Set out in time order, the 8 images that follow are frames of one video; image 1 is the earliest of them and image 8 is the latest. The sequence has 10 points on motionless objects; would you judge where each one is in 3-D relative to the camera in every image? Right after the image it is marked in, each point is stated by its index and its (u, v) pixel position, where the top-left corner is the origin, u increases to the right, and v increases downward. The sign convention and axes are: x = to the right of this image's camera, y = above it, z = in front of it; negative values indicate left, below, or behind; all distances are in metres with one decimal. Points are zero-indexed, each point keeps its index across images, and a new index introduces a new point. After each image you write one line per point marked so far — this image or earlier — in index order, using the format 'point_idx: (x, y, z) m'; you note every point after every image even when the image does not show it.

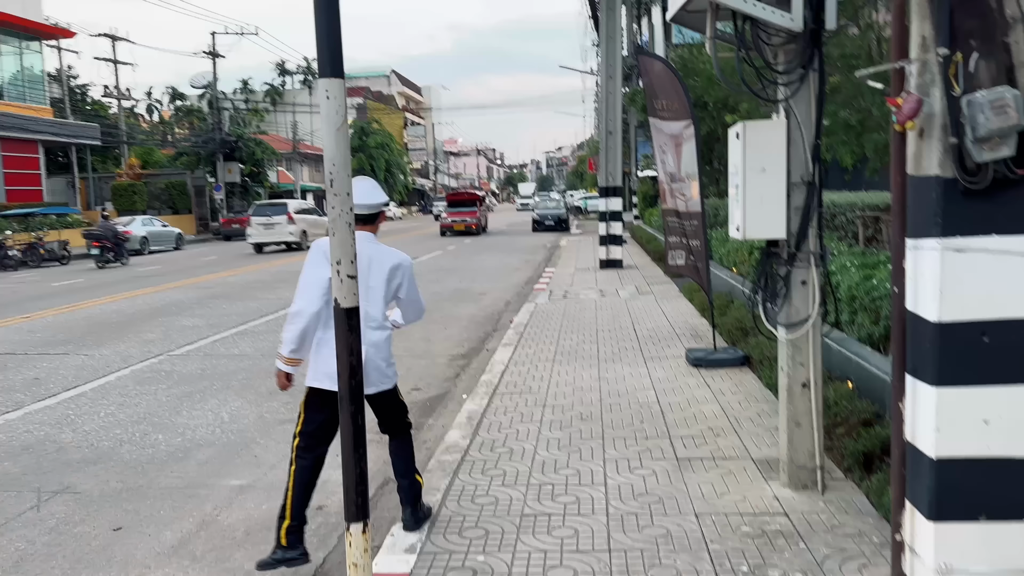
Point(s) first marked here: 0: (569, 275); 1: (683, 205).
0: (+1.1, +0.3, +15.2) m
1: (+1.5, +0.7, +7.1) m
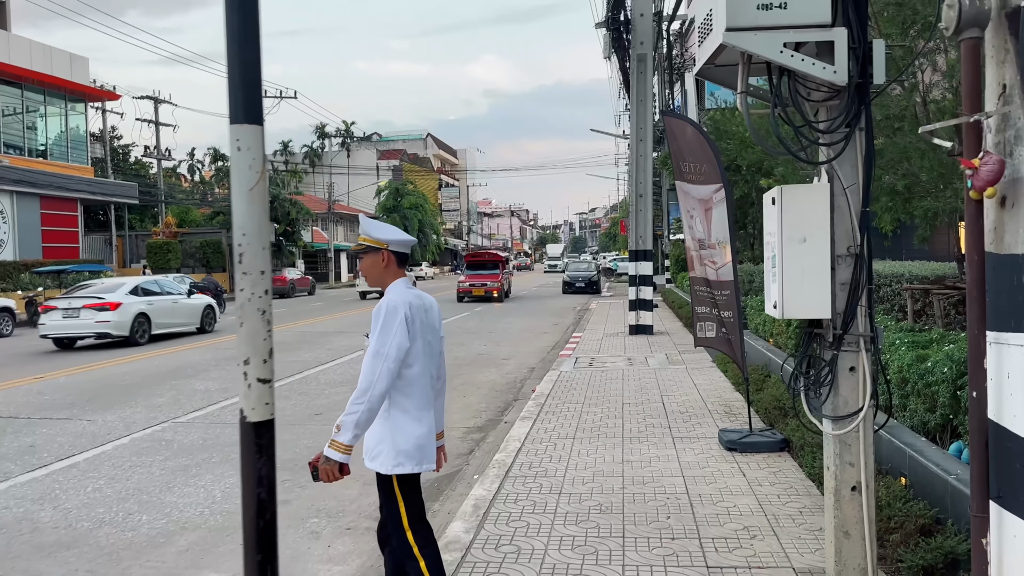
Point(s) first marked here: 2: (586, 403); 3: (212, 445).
0: (+1.6, -1.0, +14.7) m
1: (+1.7, +0.1, +6.6) m
2: (+0.8, -1.2, +8.5) m
3: (-2.8, -1.5, +7.5) m
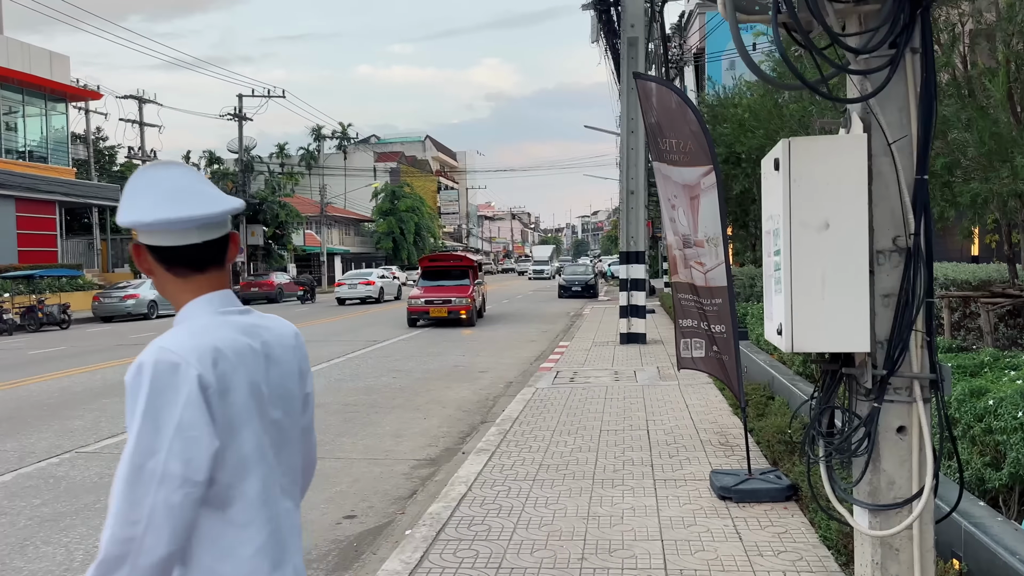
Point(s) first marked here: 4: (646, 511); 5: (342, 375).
0: (+1.2, -1.0, +13.4) m
1: (+1.3, +0.1, +5.4) m
2: (+0.4, -1.3, +7.2) m
3: (-3.2, -1.5, +6.2) m
4: (+0.8, -1.3, +4.8) m
5: (-2.5, -1.3, +11.7) m
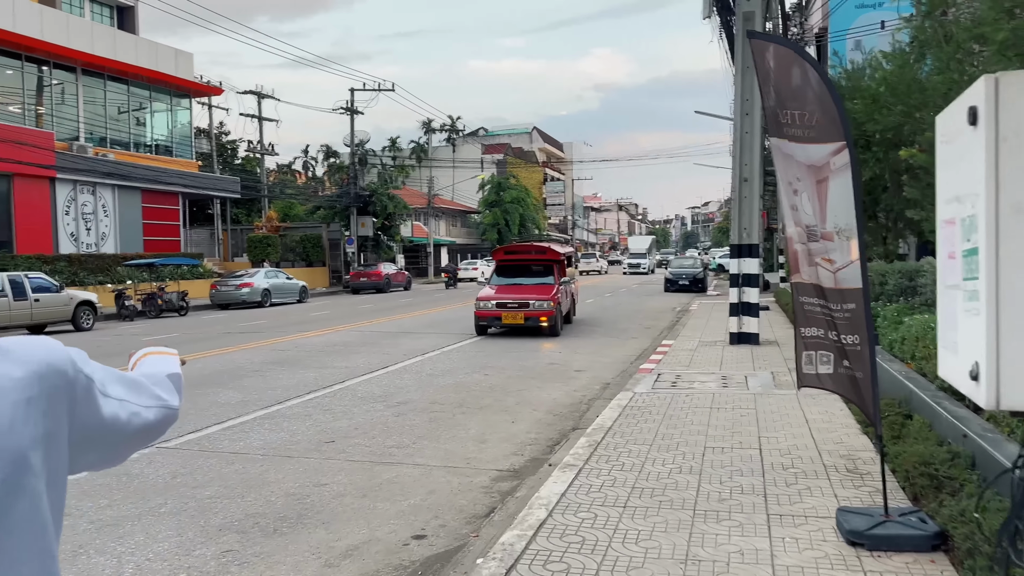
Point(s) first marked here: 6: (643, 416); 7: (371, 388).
0: (+2.8, -1.0, +12.5) m
1: (+1.8, +0.1, +4.5) m
2: (+1.2, -1.3, +6.5) m
3: (-2.5, -1.5, +6.0) m
4: (+1.2, -1.4, +4.1) m
5: (-1.1, -1.2, +11.3) m
6: (+1.3, -1.2, +7.7) m
7: (-1.8, -1.3, +10.1) m
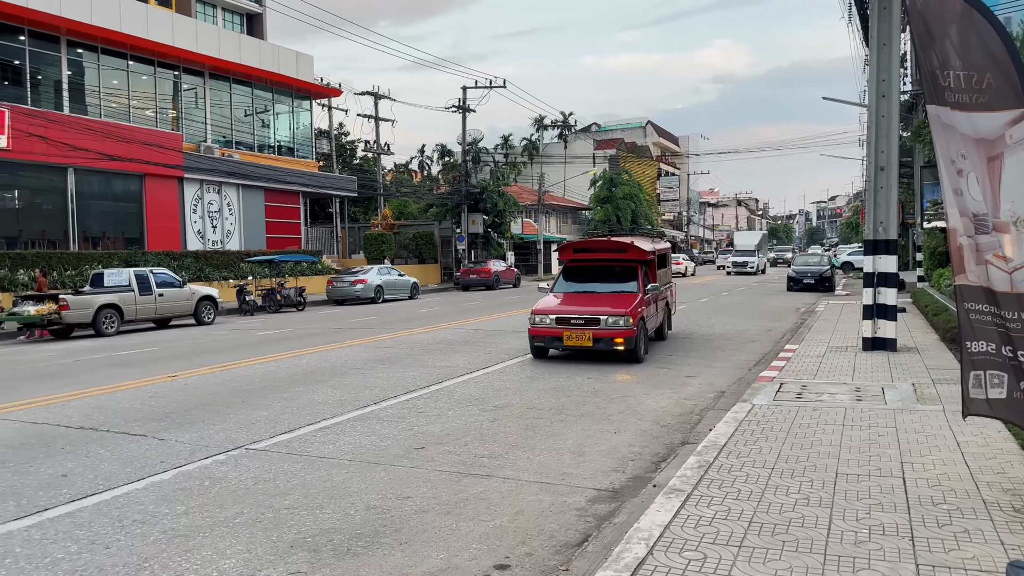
0: (+4.3, -1.0, +11.4) m
1: (+2.2, 0.0, +3.6) m
2: (+1.9, -1.3, +5.7) m
3: (-1.8, -1.5, +5.7) m
4: (+1.6, -1.4, +3.3) m
5: (+0.3, -1.1, +10.8) m
6: (+2.2, -1.2, +6.8) m
7: (-0.5, -1.2, +9.7) m
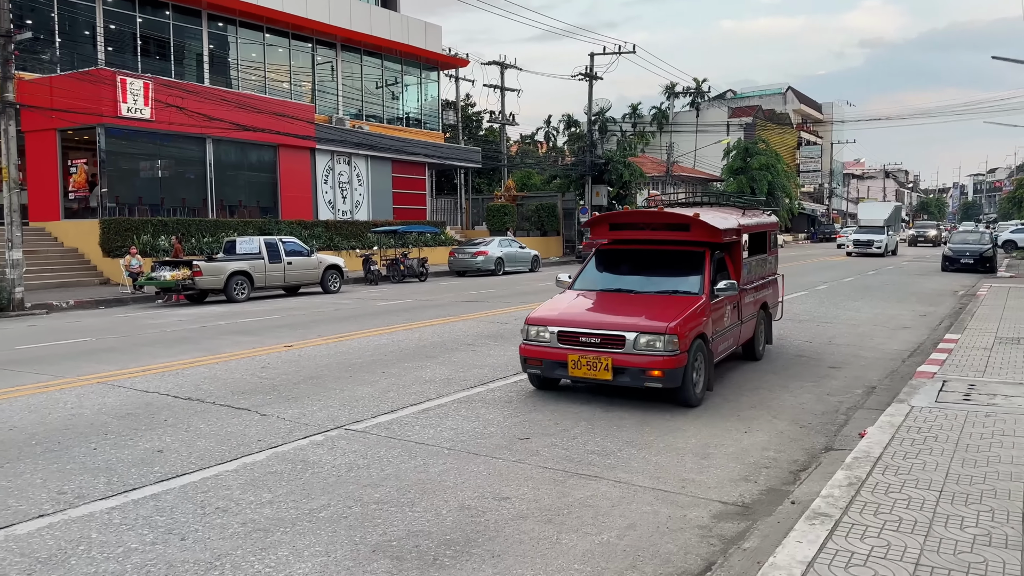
0: (+5.9, -0.8, +10.0) m
1: (+2.6, +0.1, +2.6) m
2: (+2.6, -1.2, +4.7) m
3: (-1.1, -1.3, +5.3) m
4: (+1.9, -1.4, +2.4) m
5: (+1.8, -0.9, +10.0) m
6: (+3.0, -1.1, +5.8) m
7: (+0.8, -1.0, +9.1) m
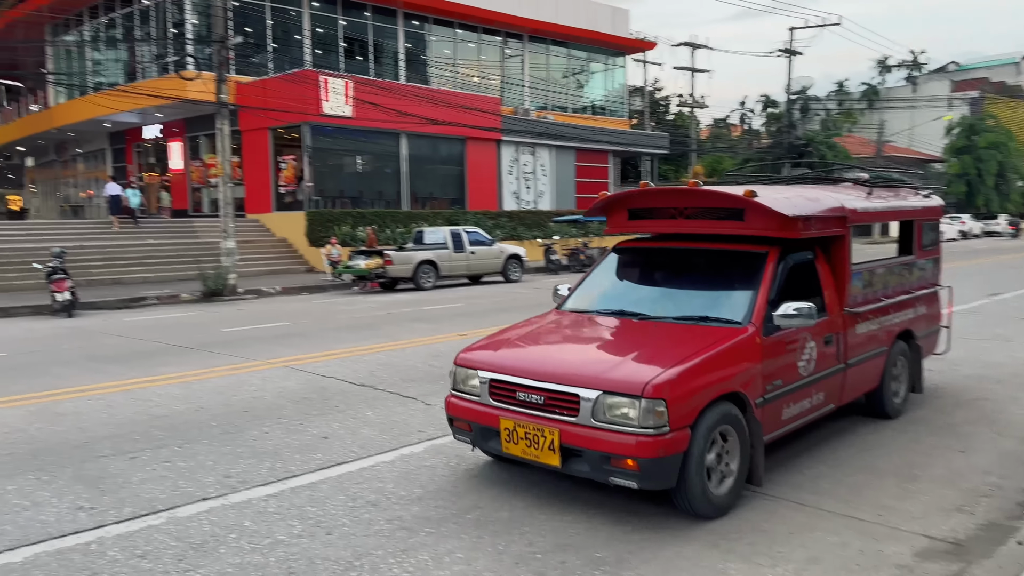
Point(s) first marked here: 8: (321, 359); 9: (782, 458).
0: (+7.8, -0.7, +8.0) m
1: (+2.9, 0.0, +1.6) m
2: (+3.3, -1.2, +3.6) m
3: (-0.1, -1.2, +5.1) m
4: (+2.2, -1.4, +1.5) m
5: (+3.8, -0.8, +8.9) m
6: (+4.0, -1.1, +4.6) m
7: (+2.7, -0.9, +8.3) m
8: (-2.1, -0.8, +8.9) m
9: (+1.9, -1.2, +5.5) m
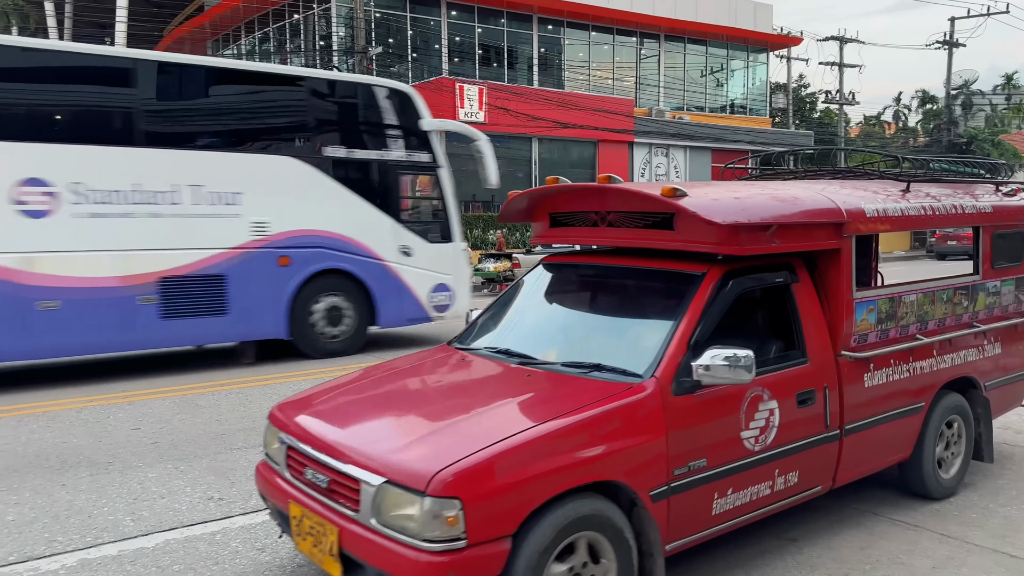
0: (+8.9, -0.9, +6.5) m
1: (+3.0, -0.1, +1.0) m
2: (+3.8, -1.3, +3.0) m
3: (+0.6, -1.3, +5.0) m
4: (+2.3, -1.5, +1.1) m
5: (+5.1, -0.9, +8.1) m
6: (+4.6, -1.2, +3.8) m
7: (+3.9, -1.0, +7.7) m
8: (-0.8, -0.8, +9.1) m
9: (+2.6, -1.3, +5.1) m
